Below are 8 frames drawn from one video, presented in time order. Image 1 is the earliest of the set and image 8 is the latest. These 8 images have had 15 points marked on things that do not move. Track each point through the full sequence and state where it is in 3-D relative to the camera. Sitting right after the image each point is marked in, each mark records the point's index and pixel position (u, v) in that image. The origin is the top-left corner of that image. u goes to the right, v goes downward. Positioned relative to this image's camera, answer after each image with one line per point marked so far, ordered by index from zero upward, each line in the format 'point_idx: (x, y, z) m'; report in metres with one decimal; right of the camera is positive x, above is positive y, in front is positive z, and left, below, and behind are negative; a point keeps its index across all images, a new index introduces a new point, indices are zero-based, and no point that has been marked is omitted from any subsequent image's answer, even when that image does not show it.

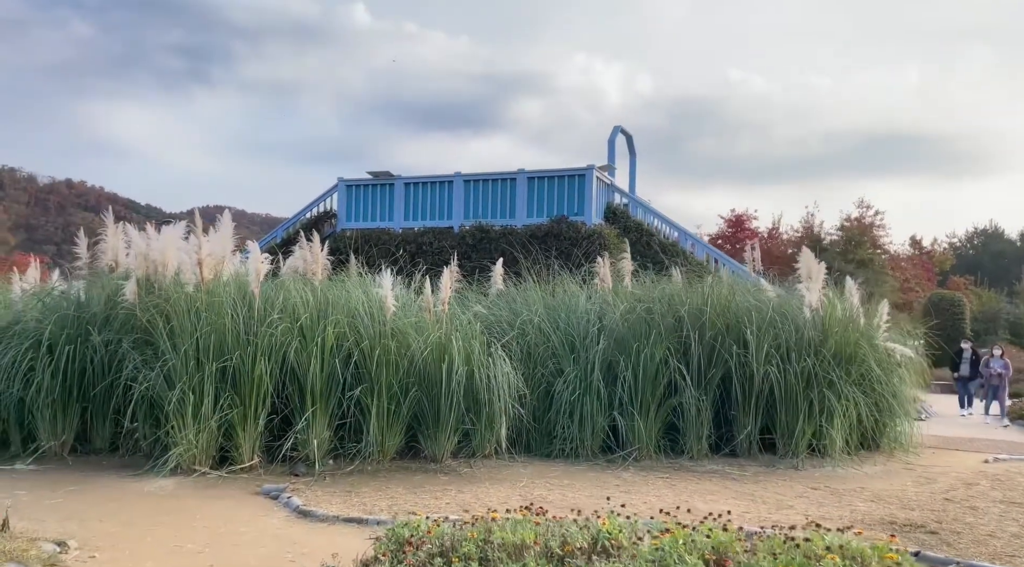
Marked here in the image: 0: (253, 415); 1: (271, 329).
0: (-1.9, -1.0, +6.2) m
1: (-1.8, -0.4, +6.3) m
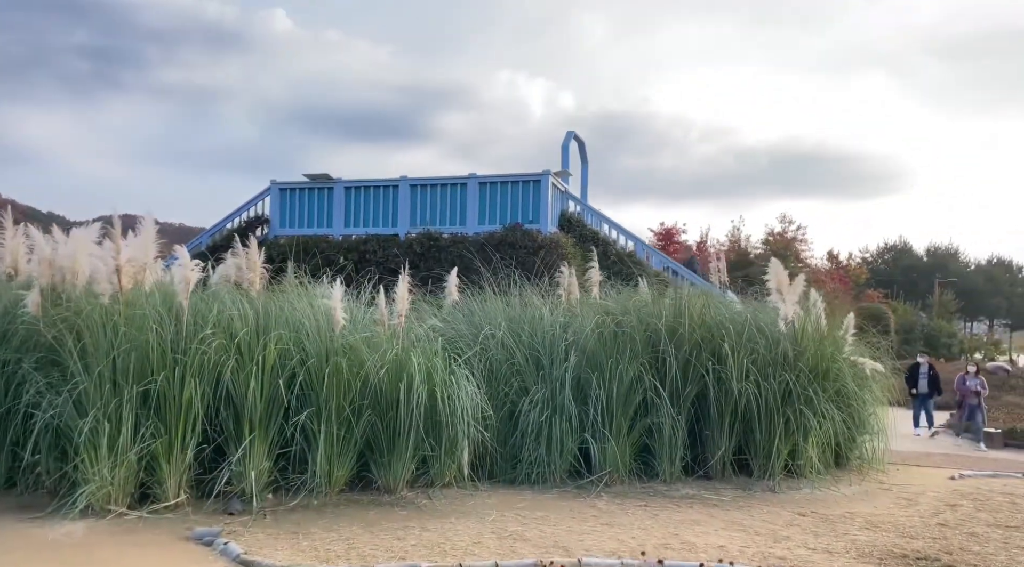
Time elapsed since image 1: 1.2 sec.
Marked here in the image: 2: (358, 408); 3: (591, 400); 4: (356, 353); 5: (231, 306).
0: (-2.1, -1.0, +5.3) m
1: (-2.0, -0.4, +5.5) m
2: (-1.1, -0.9, +5.9) m
3: (+0.6, -0.9, +6.4) m
4: (-1.1, -0.5, +5.9) m
5: (-2.0, -0.2, +6.0) m
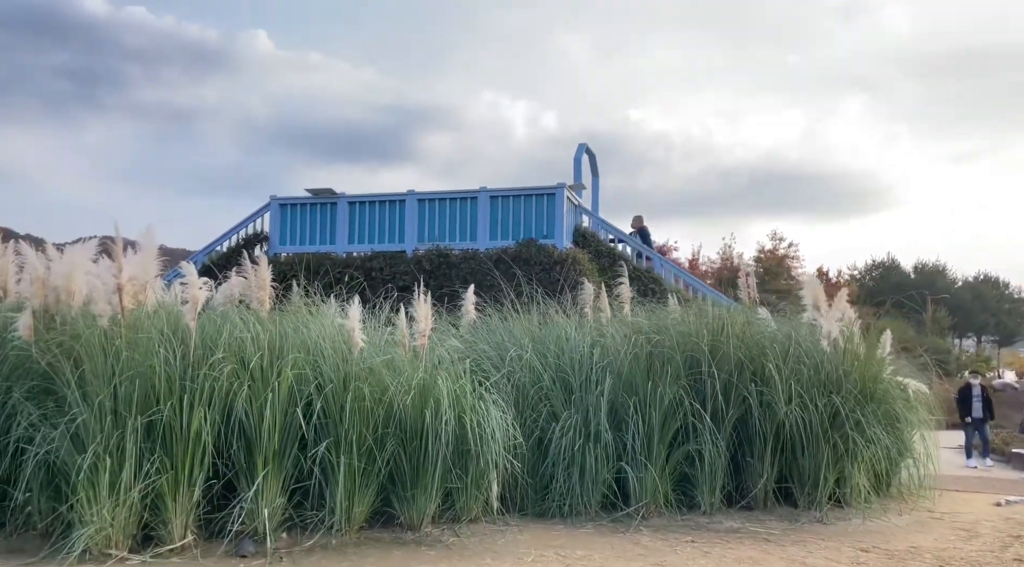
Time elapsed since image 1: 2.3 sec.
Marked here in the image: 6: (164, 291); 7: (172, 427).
0: (-1.9, -1.1, +4.9) m
1: (-1.8, -0.5, +5.0) m
2: (-0.9, -1.0, +5.4) m
3: (+0.8, -1.0, +5.9) m
4: (-0.9, -0.6, +5.5) m
5: (-1.8, -0.3, +5.5) m
6: (-2.4, -0.1, +5.8) m
7: (-2.0, -0.8, +4.8) m
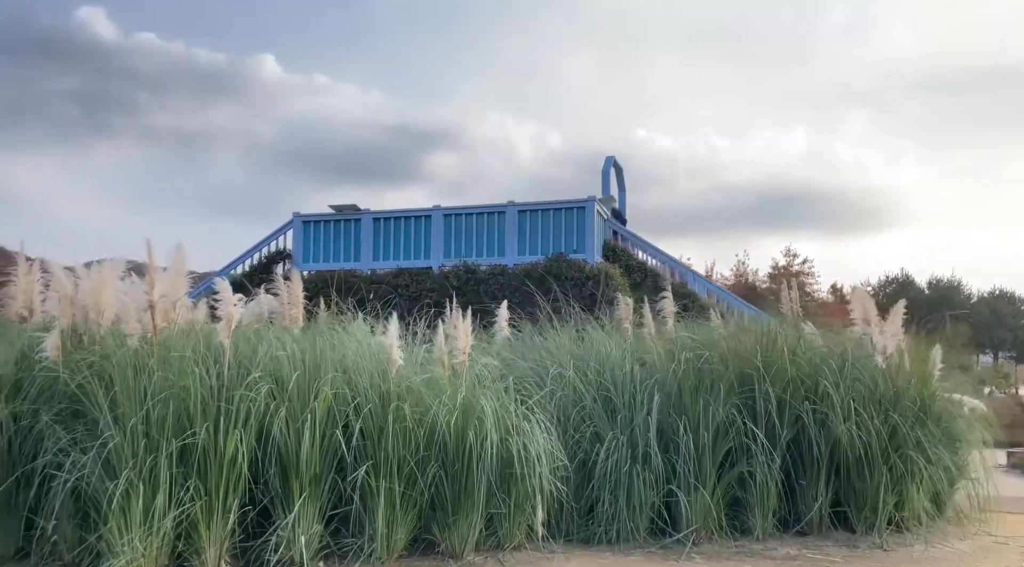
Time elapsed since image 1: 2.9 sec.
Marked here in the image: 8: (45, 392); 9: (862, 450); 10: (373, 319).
0: (-1.6, -1.2, +4.6) m
1: (-1.5, -0.6, +4.8) m
2: (-0.6, -1.1, +5.1) m
3: (+1.1, -1.1, +5.7) m
4: (-0.6, -0.7, +5.2) m
5: (-1.5, -0.4, +5.3) m
6: (-2.1, -0.2, +5.6) m
7: (-1.7, -0.9, +4.6) m
8: (-2.7, -0.6, +4.8) m
9: (+2.4, -1.1, +5.7) m
10: (-1.0, -0.3, +6.1) m
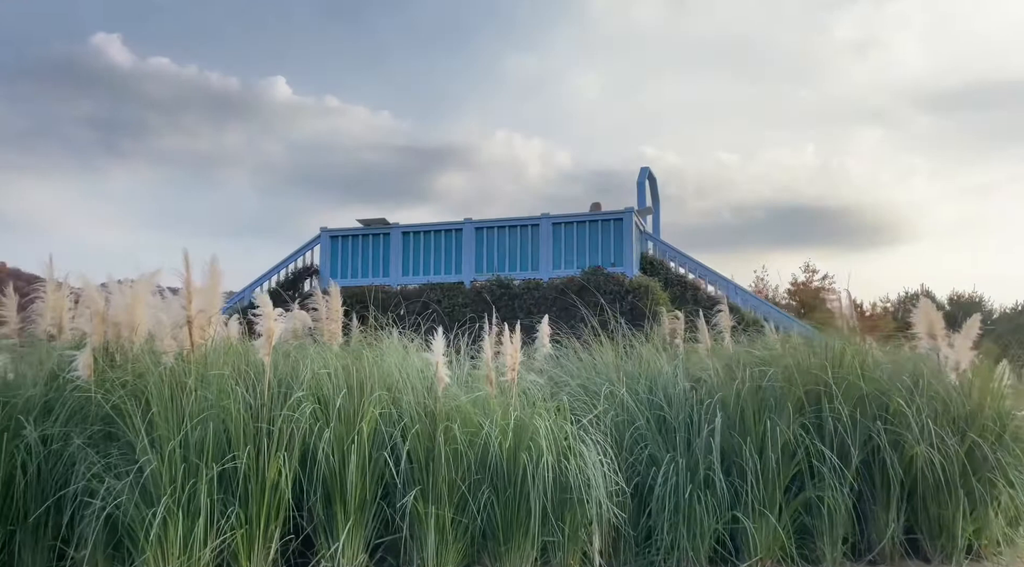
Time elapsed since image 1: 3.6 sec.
0: (-1.3, -1.3, +4.3) m
1: (-1.2, -0.7, +4.5) m
2: (-0.2, -1.2, +4.8) m
3: (+1.5, -1.2, +5.3) m
4: (-0.3, -0.8, +4.9) m
5: (-1.2, -0.5, +5.0) m
6: (-1.8, -0.3, +5.3) m
7: (-1.4, -1.0, +4.3) m
8: (-2.4, -0.7, +4.6) m
9: (+2.7, -1.2, +5.4) m
10: (-0.7, -0.4, +5.8) m
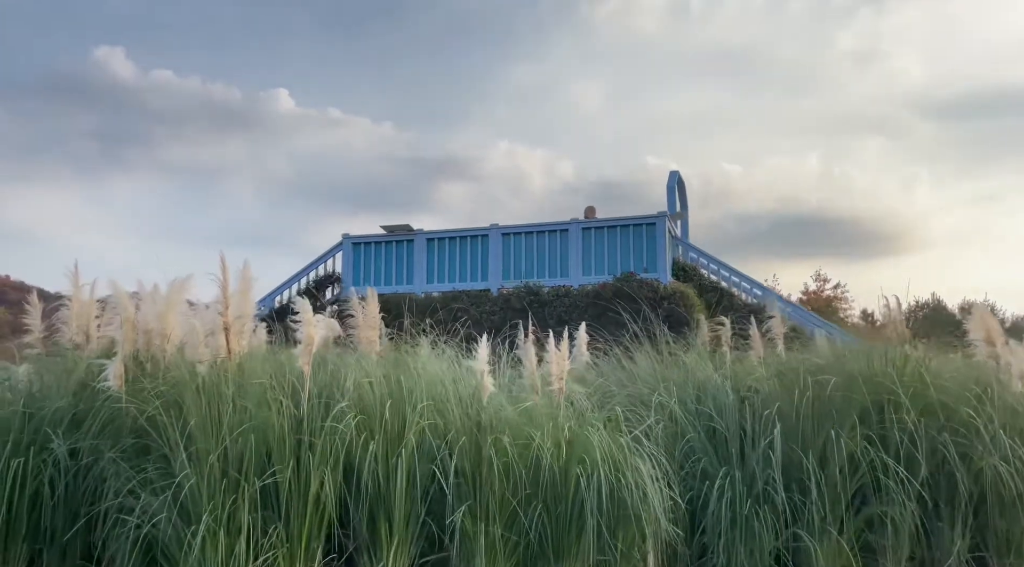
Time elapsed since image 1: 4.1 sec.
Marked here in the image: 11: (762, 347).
0: (-1.0, -1.3, +4.1) m
1: (-0.9, -0.7, +4.3) m
2: (0.0, -1.2, +4.6) m
3: (+1.7, -1.2, +5.1) m
4: (0.0, -0.8, +4.7) m
5: (-0.9, -0.5, +4.7) m
6: (-1.5, -0.3, +5.1) m
7: (-1.1, -1.0, +4.1) m
8: (-2.1, -0.7, +4.3) m
9: (+3.0, -1.2, +5.1) m
10: (-0.4, -0.4, +5.5) m
11: (+1.8, -0.5, +6.0) m
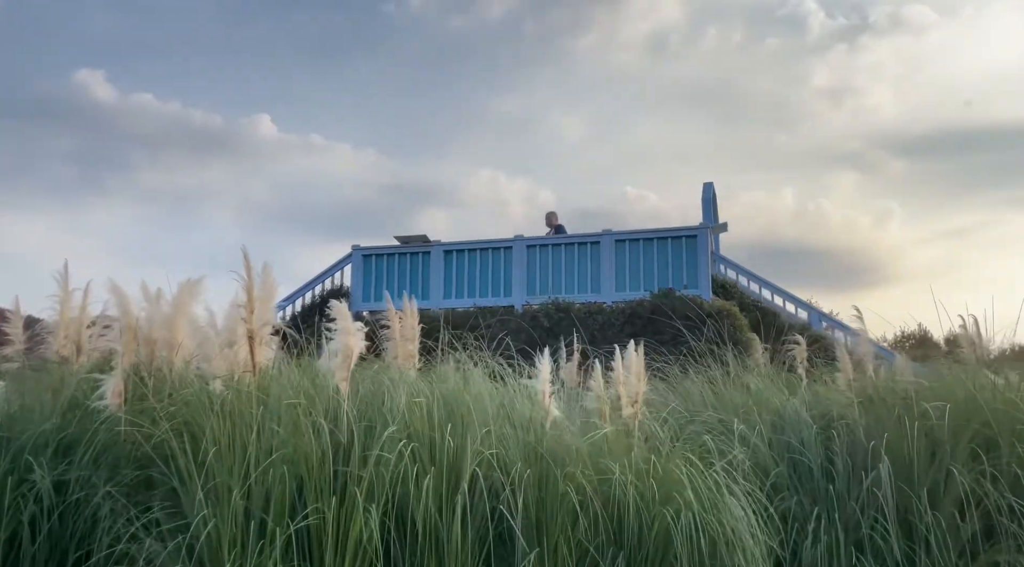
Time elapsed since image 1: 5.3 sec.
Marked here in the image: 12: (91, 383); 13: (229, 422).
0: (-0.6, -1.3, +3.3) m
1: (-0.5, -0.7, +3.5) m
2: (+0.4, -1.2, +3.8) m
3: (+2.1, -1.3, +4.4) m
4: (+0.4, -0.8, +4.0) m
5: (-0.5, -0.5, +4.0) m
6: (-1.2, -0.3, +4.3) m
7: (-0.7, -1.0, +3.3) m
8: (-1.7, -0.7, +3.6) m
9: (+3.3, -1.3, +4.4) m
10: (-0.1, -0.4, +4.8) m
11: (+2.1, -0.5, +5.3) m
12: (-2.0, -0.5, +3.9) m
13: (-1.2, -0.6, +3.4) m
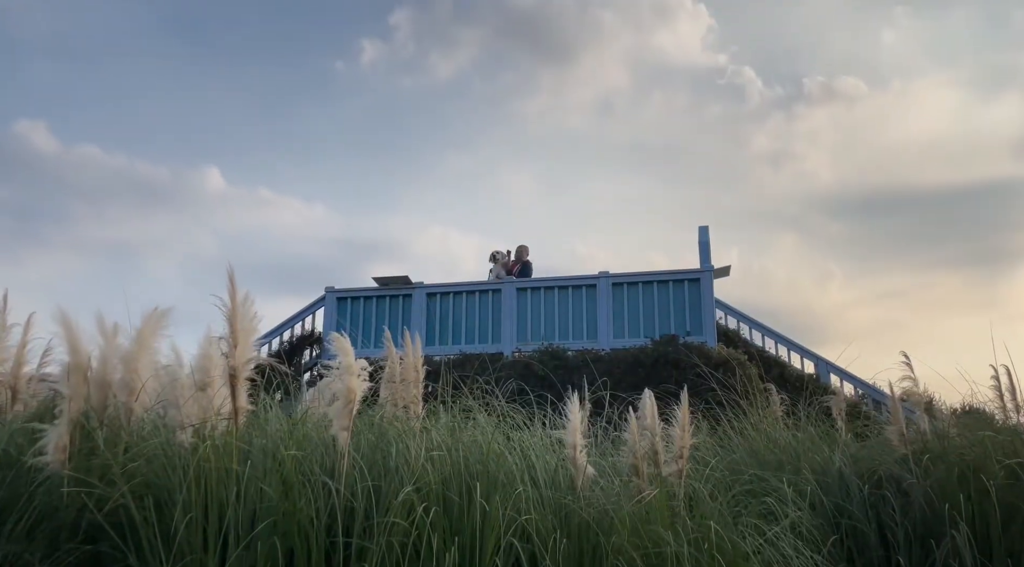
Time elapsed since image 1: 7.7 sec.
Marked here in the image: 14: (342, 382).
0: (-0.5, -1.4, +2.6) m
1: (-0.4, -0.8, +2.9) m
2: (+0.5, -1.3, +3.2) m
3: (+2.2, -1.4, +3.8) m
4: (+0.5, -1.0, +3.3) m
5: (-0.4, -0.7, +3.4) m
6: (-1.1, -0.5, +3.7) m
7: (-0.6, -1.1, +2.6) m
8: (-1.6, -0.8, +2.8) m
9: (+3.4, -1.5, +3.9) m
10: (0.0, -0.6, +4.2) m
11: (+2.1, -0.8, +4.8) m
12: (-1.9, -0.6, +3.2) m
13: (-1.0, -0.7, +2.7) m
14: (-0.6, -0.4, +3.1) m
